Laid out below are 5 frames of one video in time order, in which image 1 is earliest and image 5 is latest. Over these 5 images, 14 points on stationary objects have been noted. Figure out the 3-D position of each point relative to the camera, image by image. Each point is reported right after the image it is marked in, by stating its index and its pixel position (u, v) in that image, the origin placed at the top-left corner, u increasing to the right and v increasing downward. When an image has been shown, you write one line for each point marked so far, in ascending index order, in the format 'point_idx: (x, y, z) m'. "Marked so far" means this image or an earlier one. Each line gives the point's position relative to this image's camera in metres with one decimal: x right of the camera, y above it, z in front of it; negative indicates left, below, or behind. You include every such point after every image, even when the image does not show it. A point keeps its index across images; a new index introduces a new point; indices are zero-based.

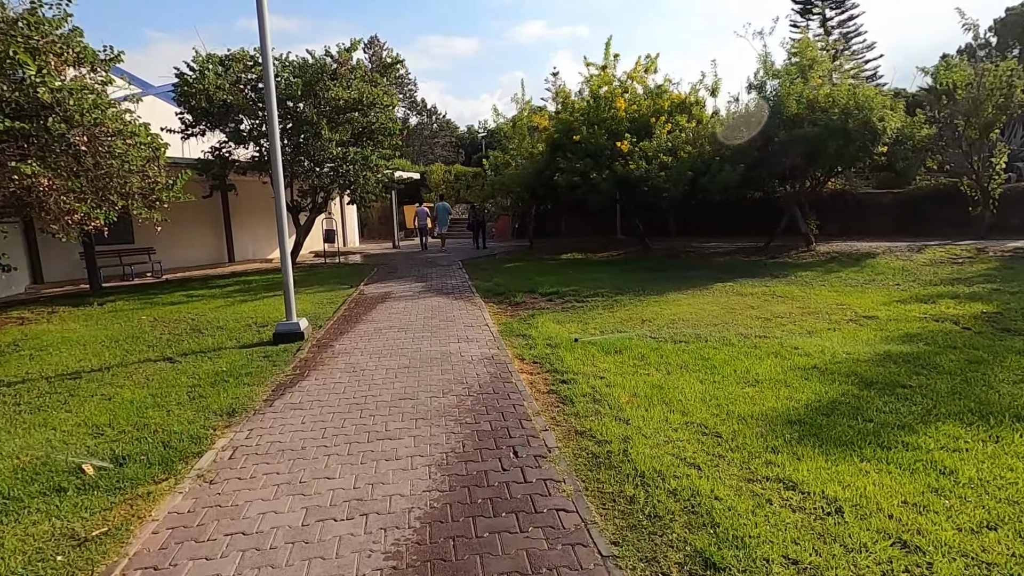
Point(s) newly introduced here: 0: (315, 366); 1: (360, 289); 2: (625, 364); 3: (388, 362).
0: (-2.1, -0.8, +5.7) m
1: (-3.3, 0.0, +11.5) m
2: (+1.2, -0.8, +5.6) m
3: (-1.3, -0.8, +5.8) m
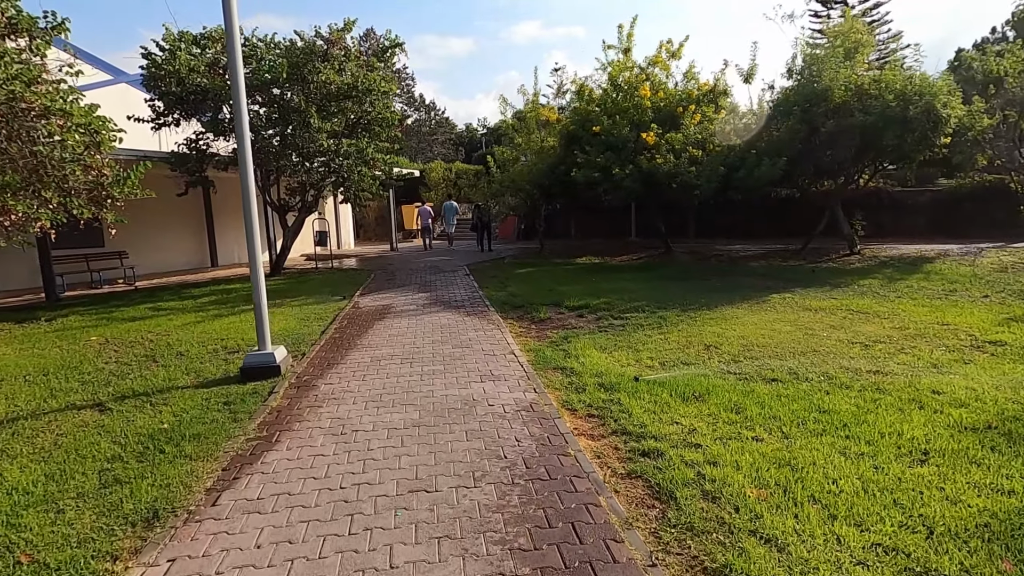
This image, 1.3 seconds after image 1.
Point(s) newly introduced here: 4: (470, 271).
0: (-1.7, -1.1, +4.2) m
1: (-2.9, -0.3, +9.9) m
2: (+1.6, -1.0, +4.1) m
3: (-1.0, -1.0, +4.2) m
4: (-1.1, +0.4, +13.5) m
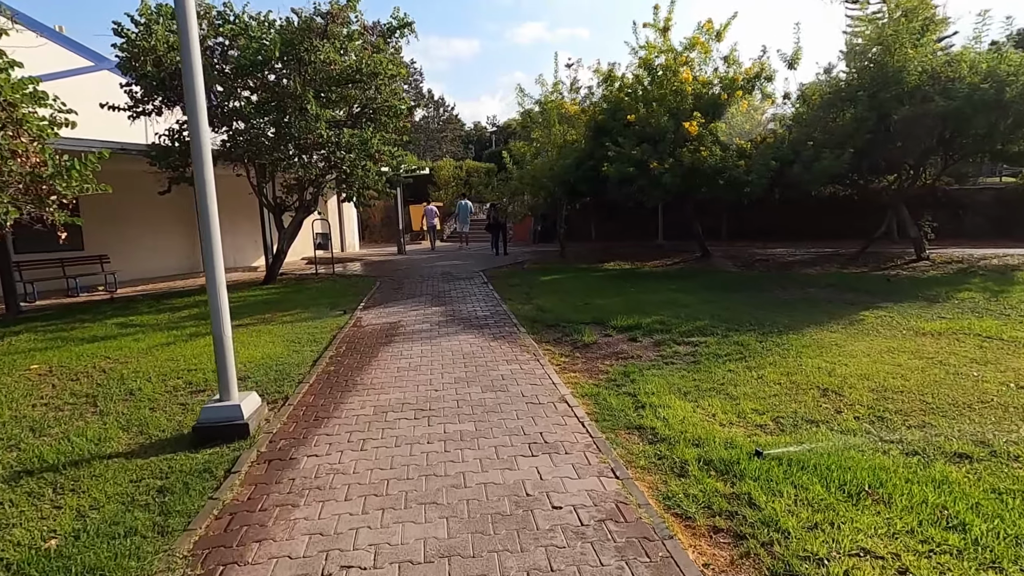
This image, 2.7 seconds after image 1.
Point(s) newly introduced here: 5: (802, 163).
0: (-1.3, -1.3, +2.6) m
1: (-2.5, -0.5, +8.4) m
2: (+2.0, -1.2, +2.5) m
3: (-0.5, -1.2, +2.7) m
4: (-0.6, +0.2, +12.0) m
5: (+6.4, +2.7, +11.7) m
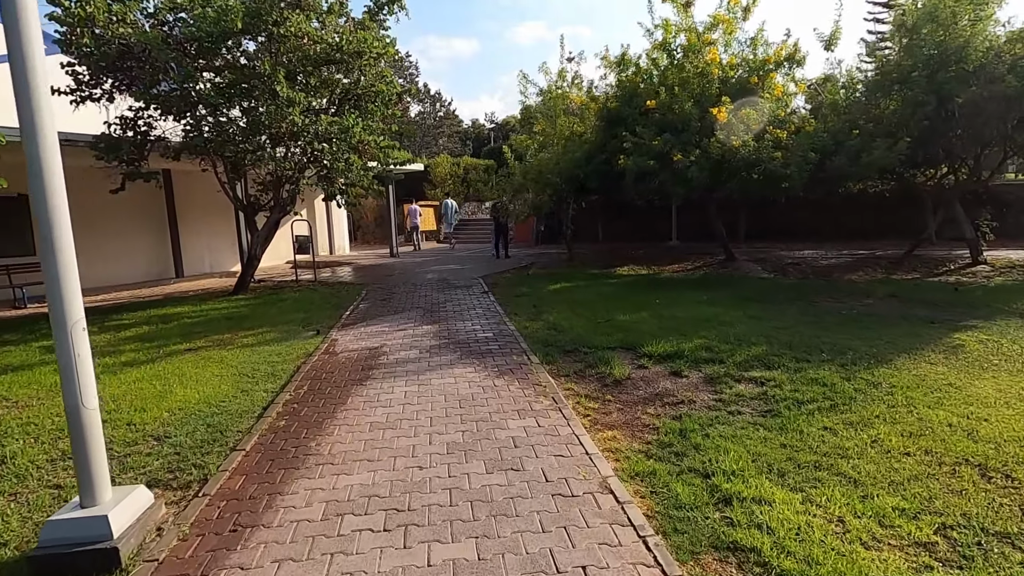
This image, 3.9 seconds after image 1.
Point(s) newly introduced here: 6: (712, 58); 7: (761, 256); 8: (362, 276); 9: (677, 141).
0: (-1.2, -1.5, +1.2) m
1: (-2.4, -0.7, +7.0) m
2: (+2.1, -1.4, +1.1) m
3: (-0.4, -1.4, +1.2) m
4: (-0.5, 0.0, +10.6) m
5: (+6.4, +2.6, +10.2) m
6: (+4.1, +4.7, +10.9) m
7: (+6.4, +0.8, +13.7) m
8: (-4.0, +0.3, +14.1) m
9: (+3.3, +2.9, +10.5) m
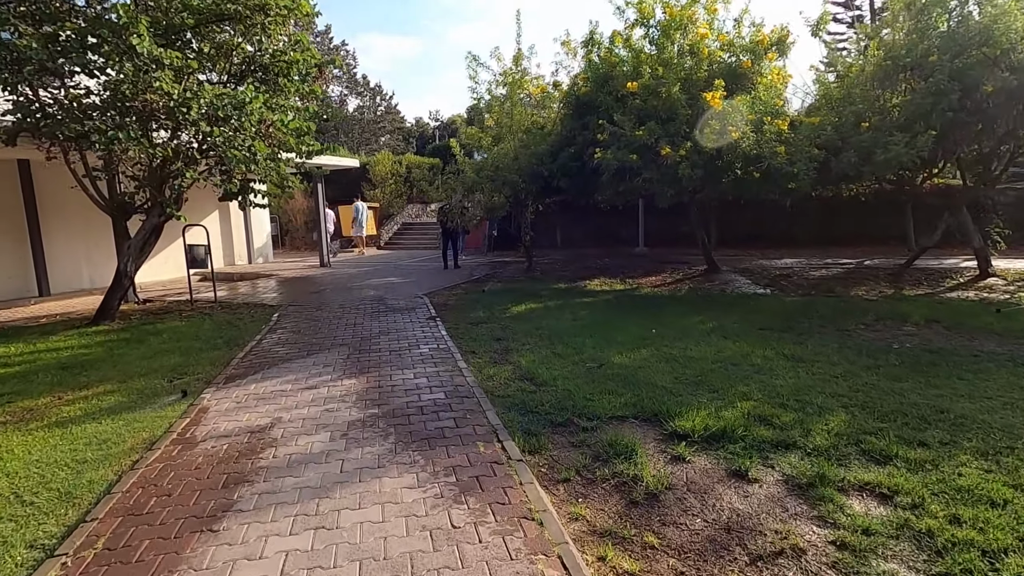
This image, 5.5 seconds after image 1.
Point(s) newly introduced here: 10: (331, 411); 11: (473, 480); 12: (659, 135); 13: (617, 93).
0: (-1.0, -1.8, -1.0) m
1: (-2.7, -1.0, +4.6) m
2: (+2.3, -1.7, -0.8) m
3: (-0.2, -1.8, -0.9) m
4: (-1.2, -0.3, +8.4) m
5: (+5.7, +2.3, +8.8) m
6: (+3.3, +4.4, +9.3) m
7: (+5.3, +0.5, +12.2) m
8: (-5.0, -0.1, +11.6) m
9: (+2.5, +2.6, +8.7) m
10: (-1.5, -1.0, +4.4) m
11: (-0.2, -1.2, +3.3) m
12: (+2.4, +2.5, +8.7) m
13: (+1.9, +3.6, +9.8) m
